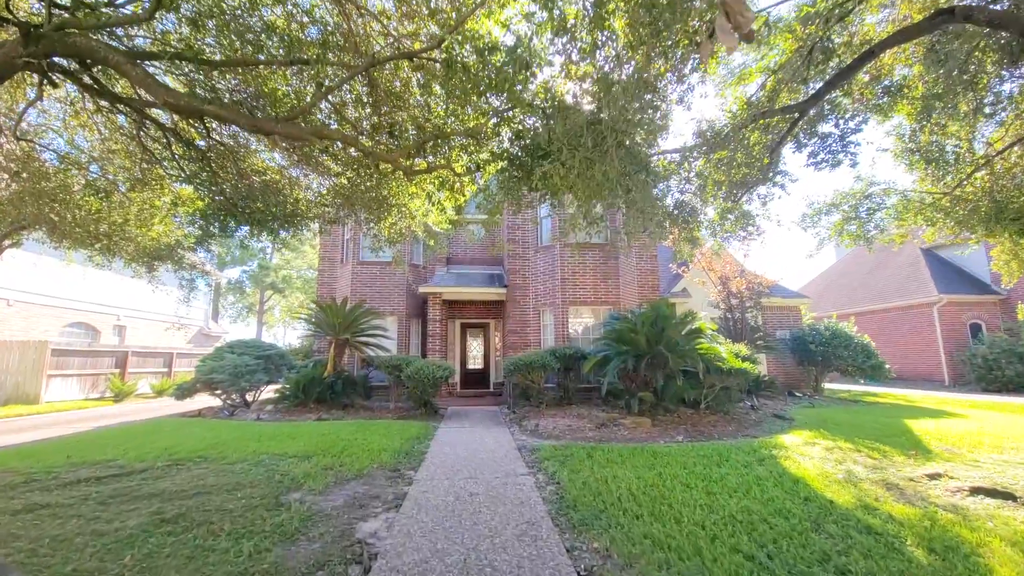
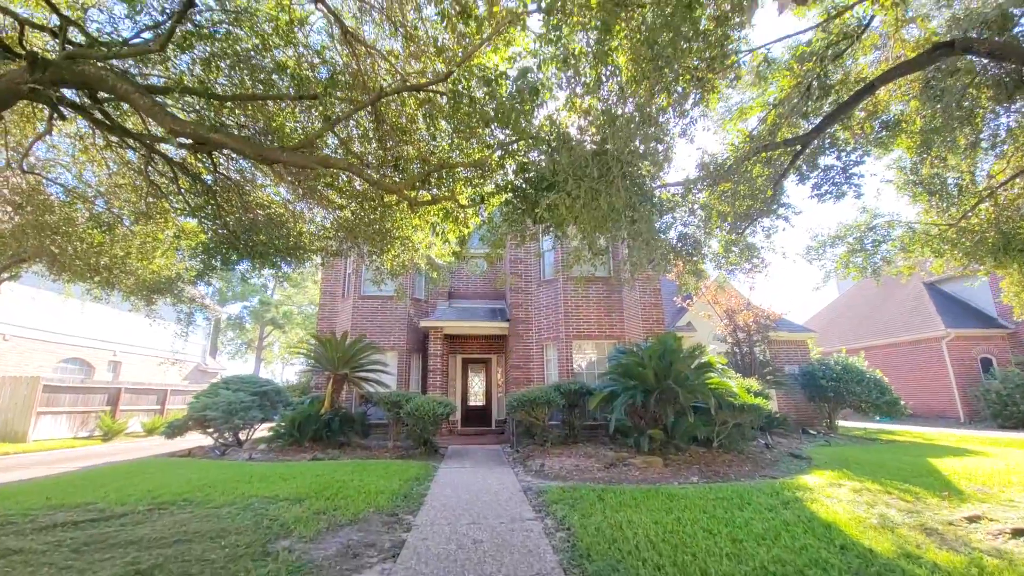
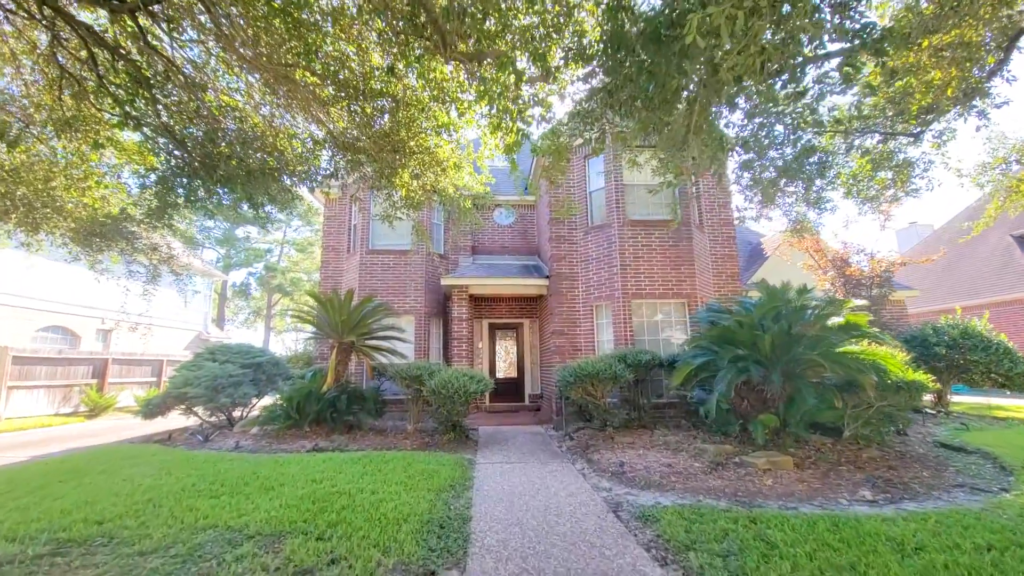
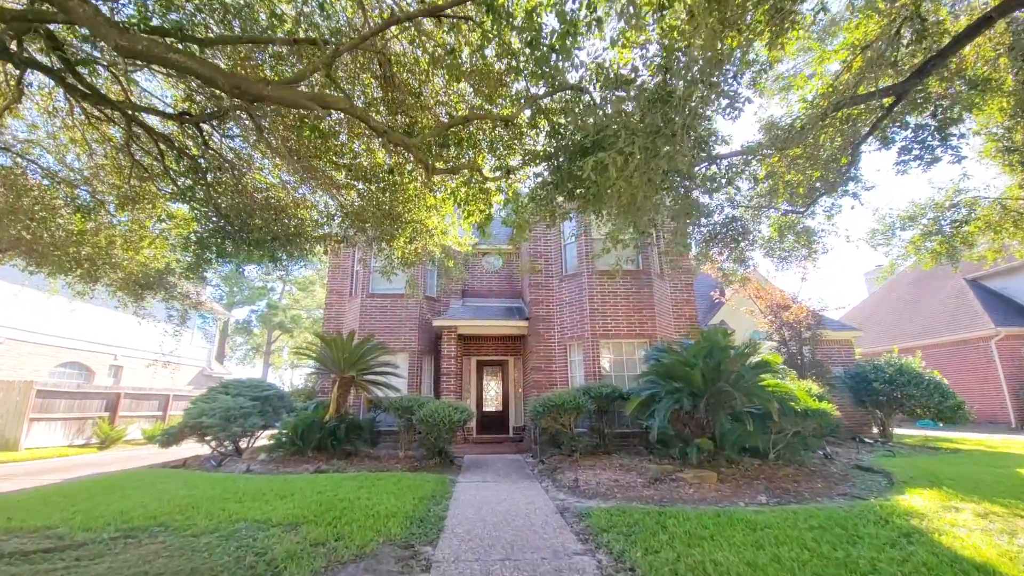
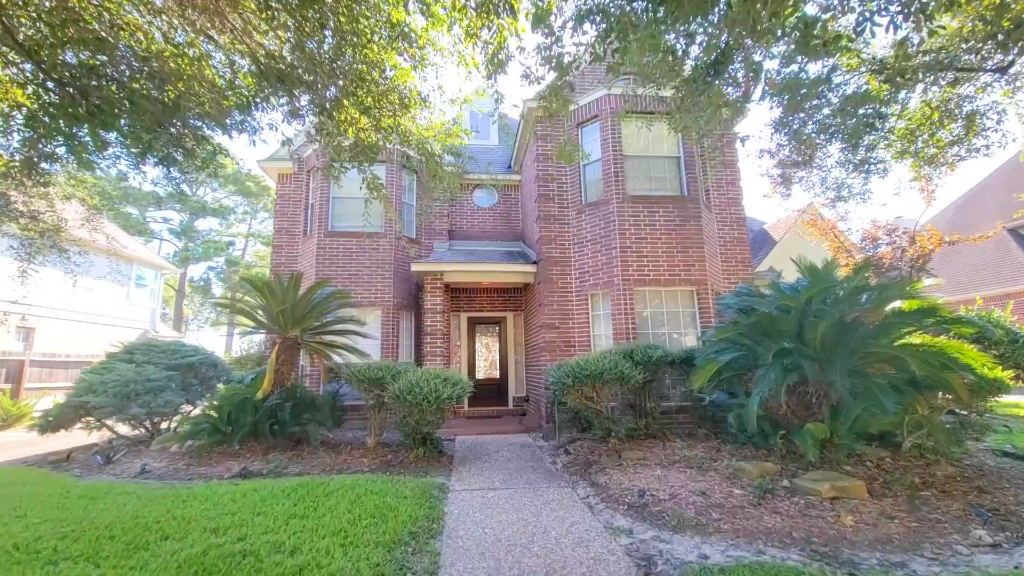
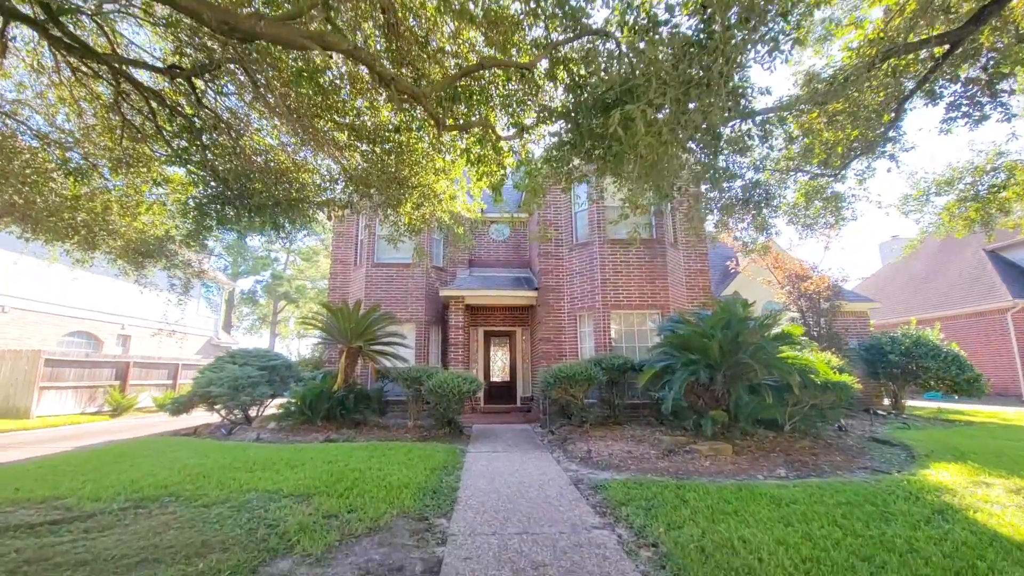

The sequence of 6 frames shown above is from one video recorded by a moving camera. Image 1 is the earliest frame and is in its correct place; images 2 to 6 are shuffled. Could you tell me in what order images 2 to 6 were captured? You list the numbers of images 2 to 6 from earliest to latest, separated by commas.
2, 4, 6, 3, 5
